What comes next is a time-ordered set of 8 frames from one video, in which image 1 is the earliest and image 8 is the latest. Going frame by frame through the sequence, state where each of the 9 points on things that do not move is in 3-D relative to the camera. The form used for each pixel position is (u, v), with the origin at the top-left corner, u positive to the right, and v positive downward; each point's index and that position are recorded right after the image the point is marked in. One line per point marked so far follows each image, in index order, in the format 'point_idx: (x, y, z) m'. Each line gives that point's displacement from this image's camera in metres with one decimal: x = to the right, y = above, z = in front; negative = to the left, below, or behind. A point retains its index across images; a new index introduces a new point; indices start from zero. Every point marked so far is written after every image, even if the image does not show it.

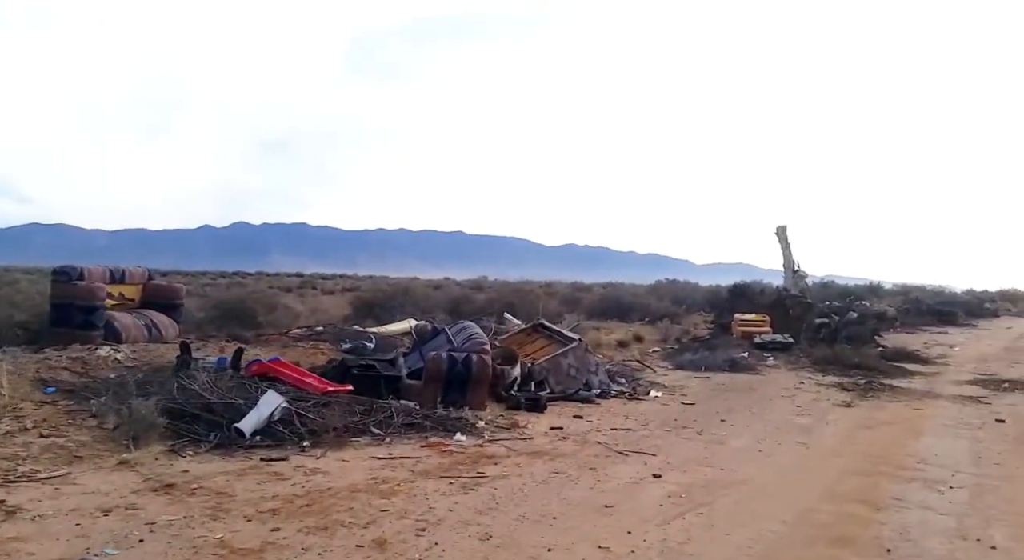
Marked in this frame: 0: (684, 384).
0: (+3.0, -1.7, +15.7) m
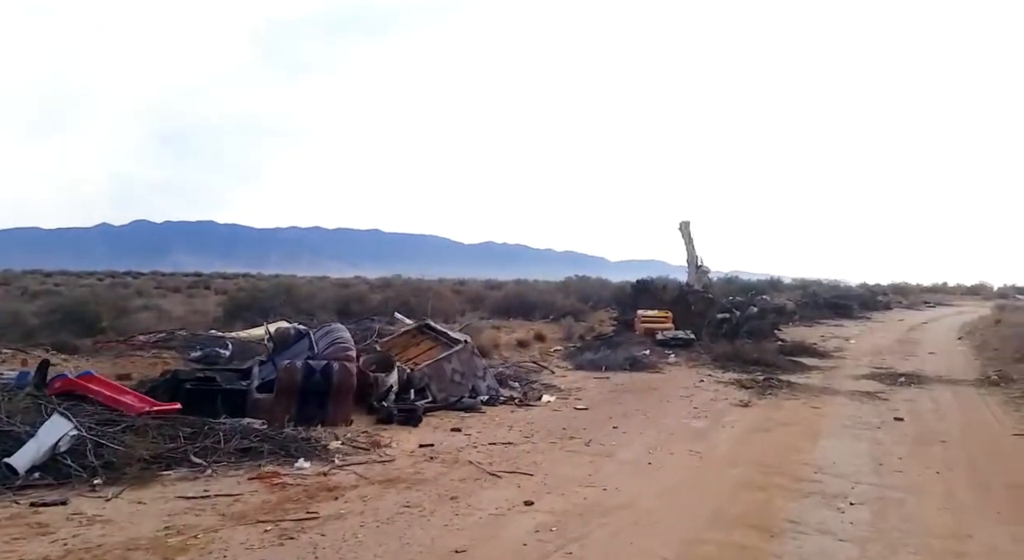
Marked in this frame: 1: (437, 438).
0: (+1.1, -1.7, +15.0) m
1: (-0.7, -1.5, +8.7) m
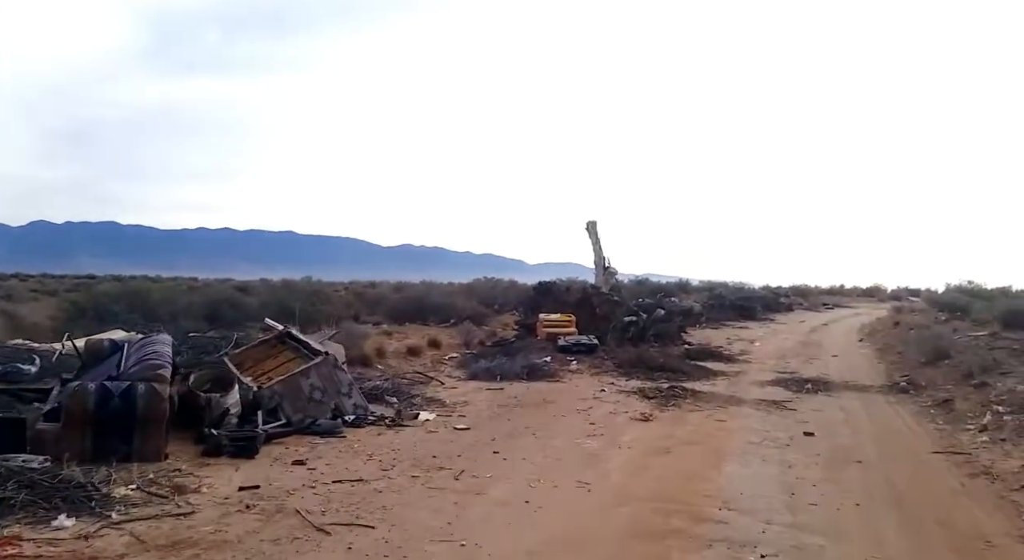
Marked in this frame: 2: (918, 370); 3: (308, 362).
0: (-0.7, -1.7, +13.6) m
1: (-1.9, -1.5, +7.1) m
2: (+8.6, -2.0, +19.4) m
3: (-2.3, -0.9, +10.1) m
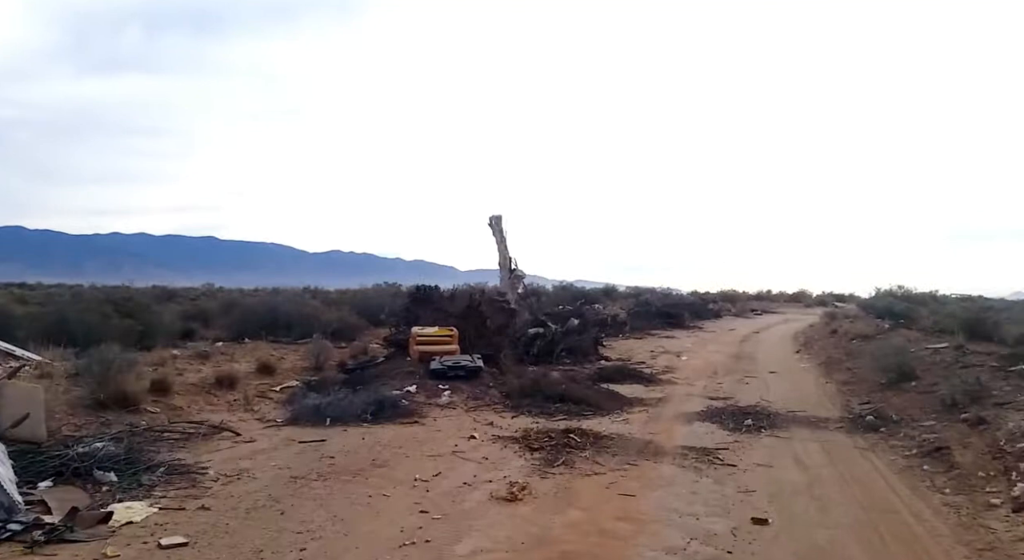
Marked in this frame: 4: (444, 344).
0: (-2.5, -1.8, +9.3) m
1: (-3.2, -1.5, +2.8) m
2: (+6.3, -2.0, +15.8) m
3: (-3.8, -0.9, +5.8) m
4: (-1.2, -1.1, +16.2) m
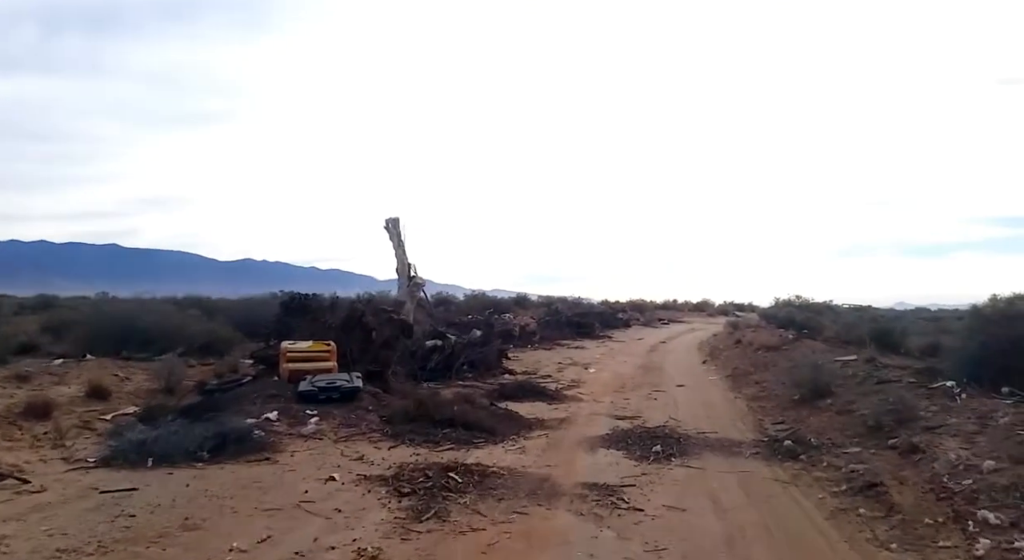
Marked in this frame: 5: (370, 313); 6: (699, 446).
0: (-3.7, -1.8, +7.2) m
1: (-3.8, -1.5, +0.7) m
2: (+4.5, -2.2, +14.5) m
3: (-4.6, -1.0, +3.6) m
4: (-3.0, -1.3, +14.2) m
5: (-2.5, -0.6, +16.6) m
6: (+2.6, -2.3, +12.6) m
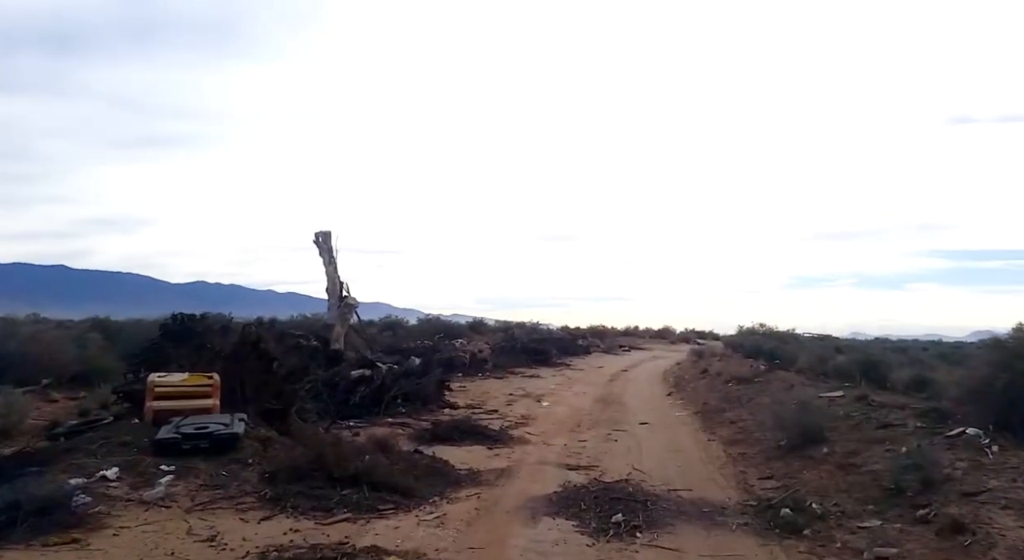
0: (-4.3, -1.8, +4.3) m
1: (-4.1, -1.3, -2.2) m
2: (+3.6, -2.5, +11.9) m
3: (-5.1, -0.9, +0.6) m
4: (-3.9, -1.5, +11.3) m
5: (-3.6, -0.9, +13.7) m
6: (+1.7, -2.5, +9.9) m
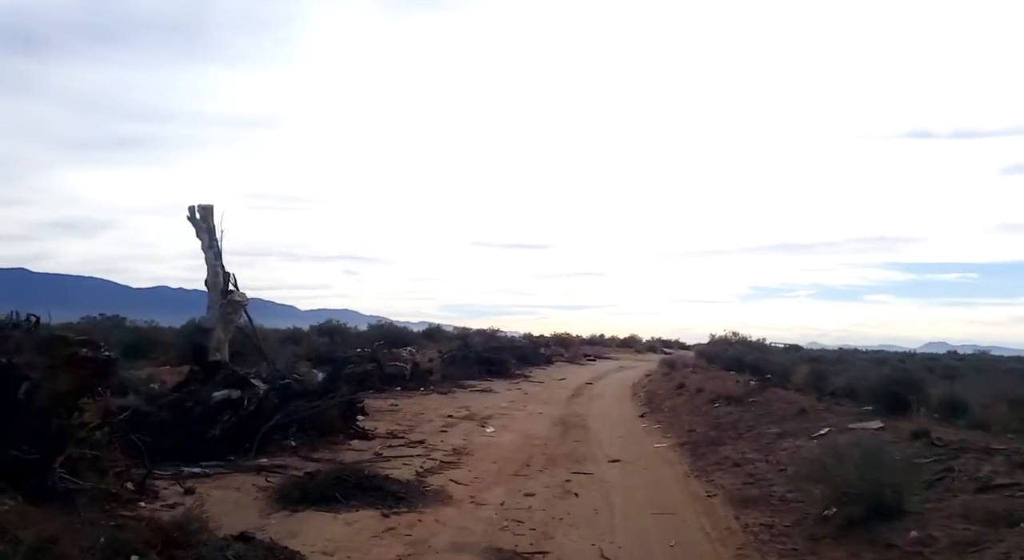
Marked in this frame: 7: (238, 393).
0: (-4.9, -1.5, -0.8) m
1: (-4.5, -0.9, -7.3) m
2: (+2.7, -2.3, +7.1) m
3: (-5.6, -0.5, -4.5) m
4: (-4.8, -1.2, +6.2) m
5: (-4.5, -0.7, +8.6) m
6: (+0.9, -2.3, +5.0) m
7: (-4.2, -1.7, +14.2) m
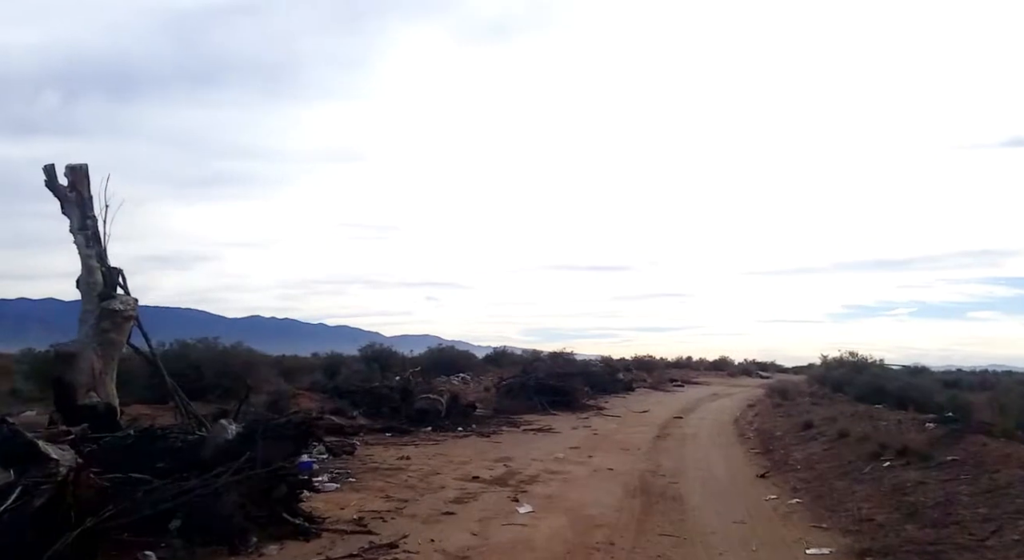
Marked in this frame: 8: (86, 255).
0: (-6.0, -1.0, -7.3) m
1: (-6.2, -0.2, -13.8) m
2: (+2.2, -1.8, -0.1) m
3: (-7.0, +0.1, -10.9) m
4: (-5.3, -0.8, -0.3) m
5: (-4.8, -0.4, +2.0) m
6: (+0.3, -1.8, -2.1) m
7: (-4.0, -1.6, +7.5) m
8: (-5.3, +0.3, +11.4) m
